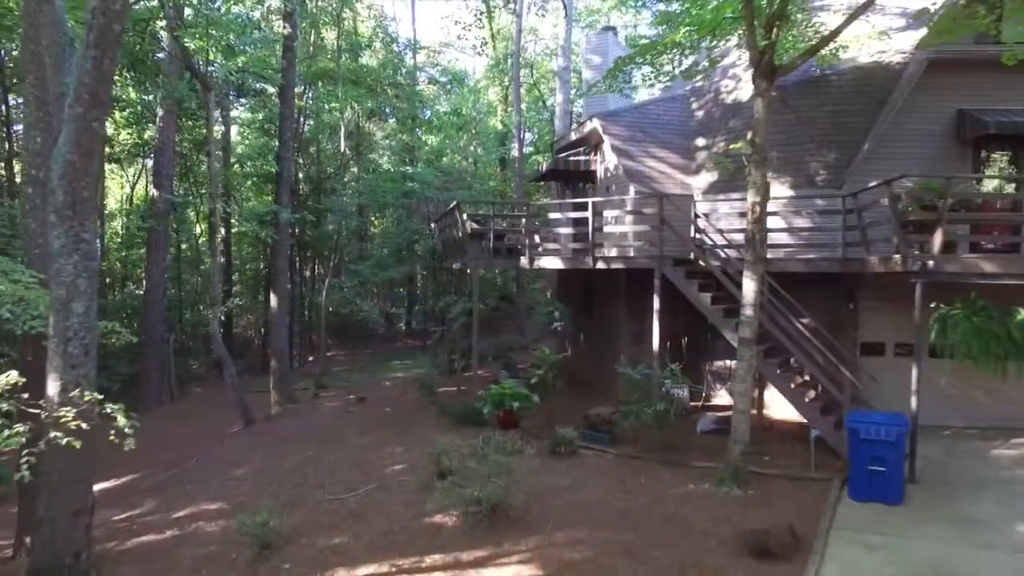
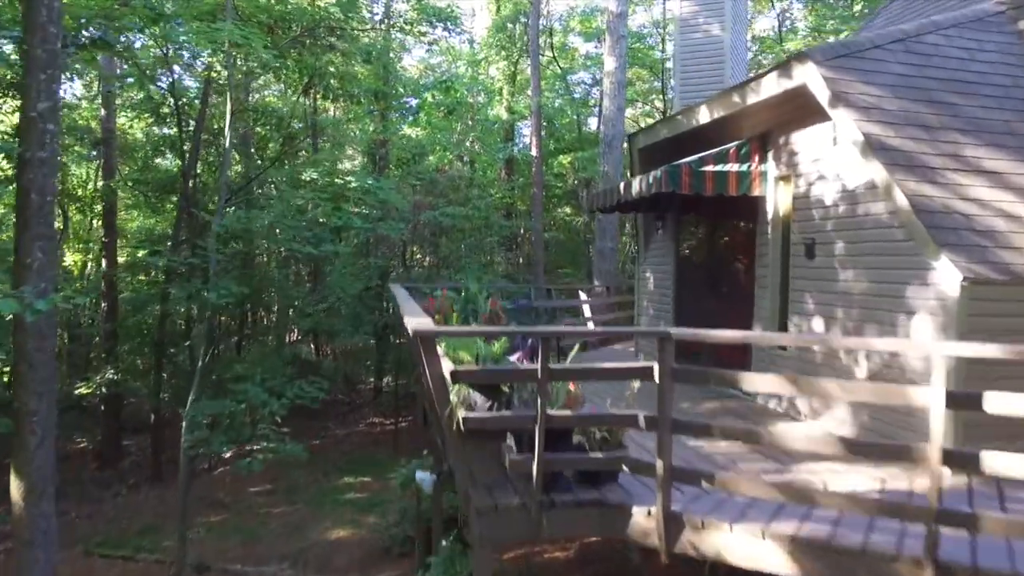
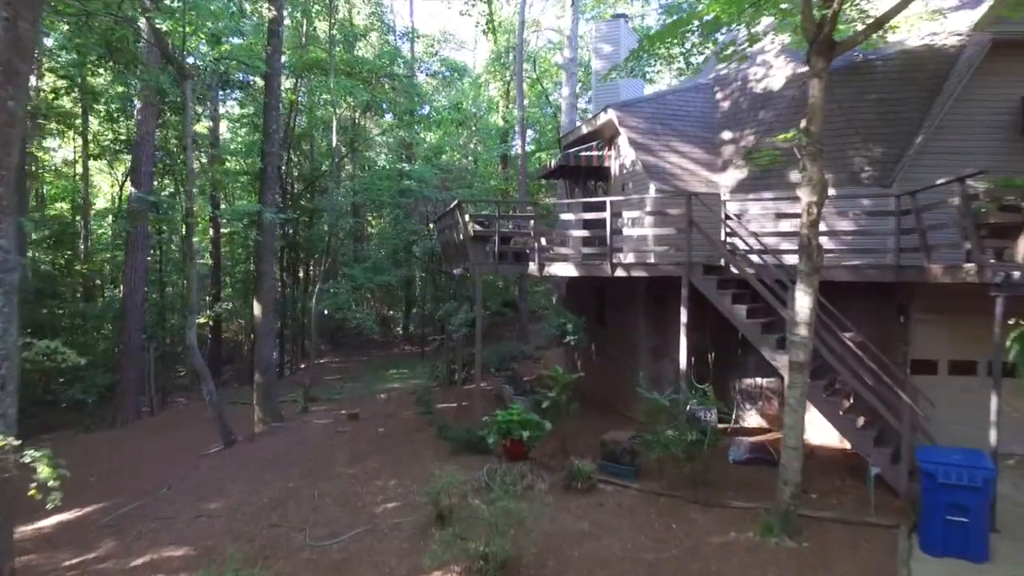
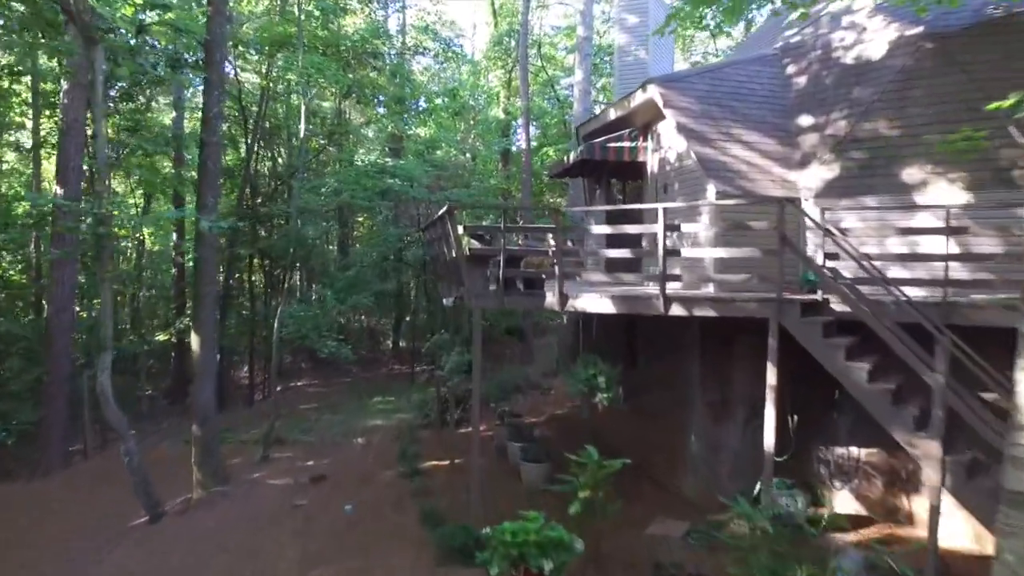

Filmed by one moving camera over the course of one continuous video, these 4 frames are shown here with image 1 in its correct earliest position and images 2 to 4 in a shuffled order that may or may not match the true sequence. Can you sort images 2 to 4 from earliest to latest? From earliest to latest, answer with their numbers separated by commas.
3, 4, 2
